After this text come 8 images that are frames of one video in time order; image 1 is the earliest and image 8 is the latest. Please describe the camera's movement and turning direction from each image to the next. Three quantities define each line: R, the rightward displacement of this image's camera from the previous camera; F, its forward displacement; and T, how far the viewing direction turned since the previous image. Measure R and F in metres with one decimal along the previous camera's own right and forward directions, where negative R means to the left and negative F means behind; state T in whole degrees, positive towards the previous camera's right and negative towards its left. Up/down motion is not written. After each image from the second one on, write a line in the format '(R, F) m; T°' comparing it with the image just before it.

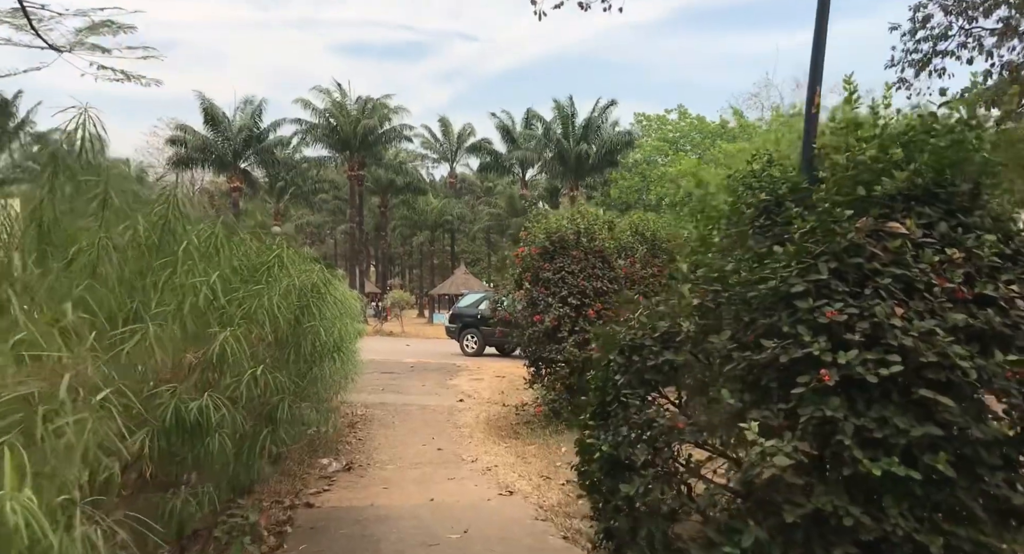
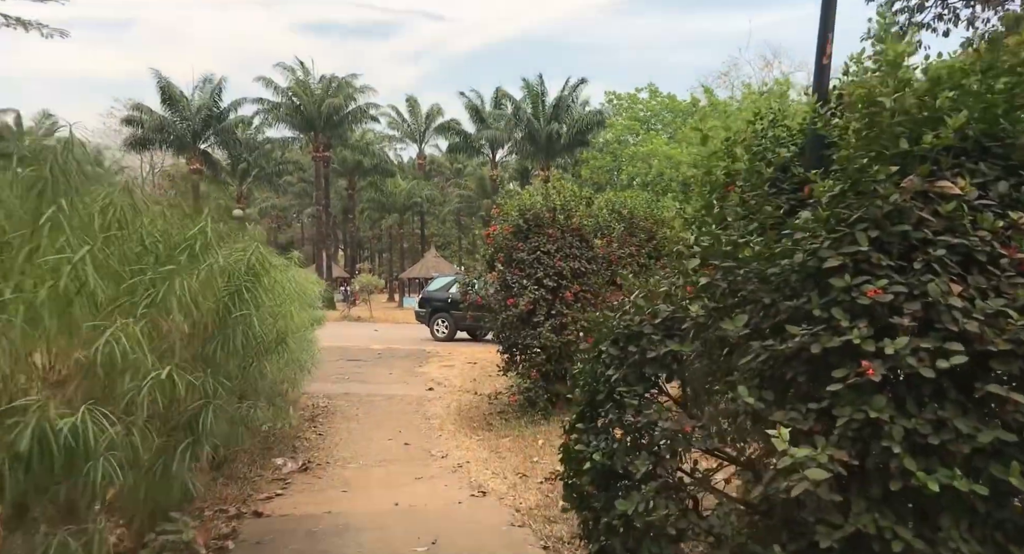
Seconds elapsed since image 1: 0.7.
(0.0, +0.6) m; +2°
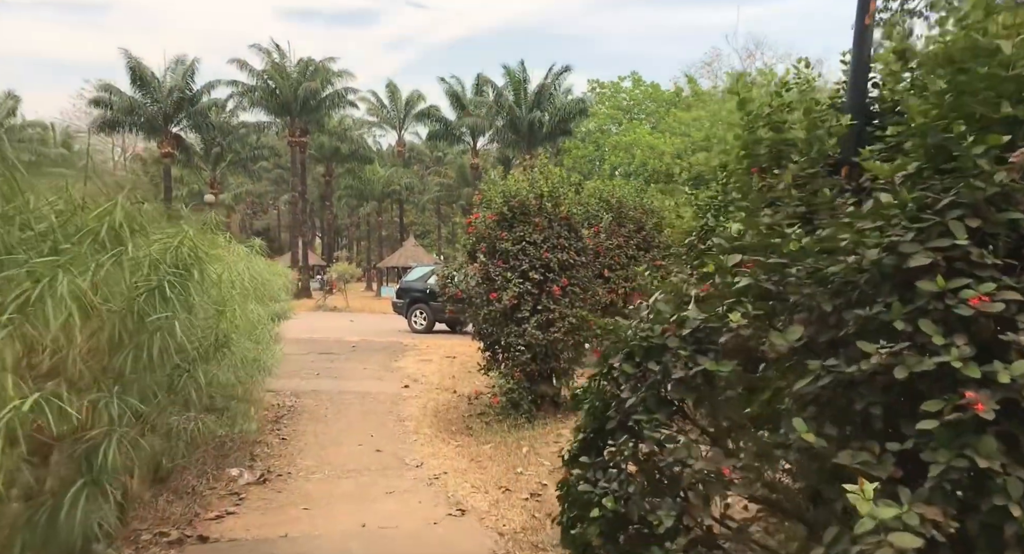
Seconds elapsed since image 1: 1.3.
(0.0, +0.6) m; +1°
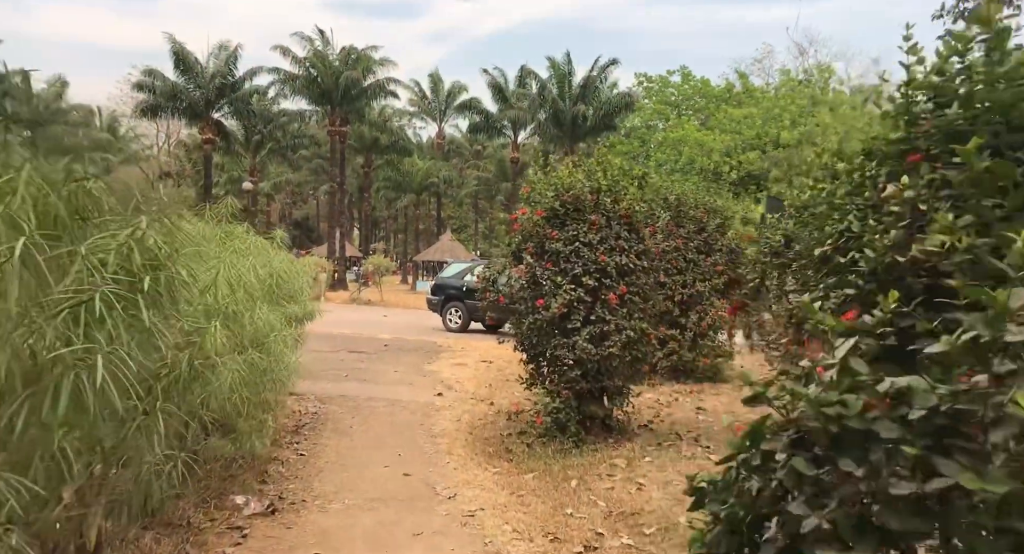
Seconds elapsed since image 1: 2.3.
(-0.1, +0.9) m; -3°
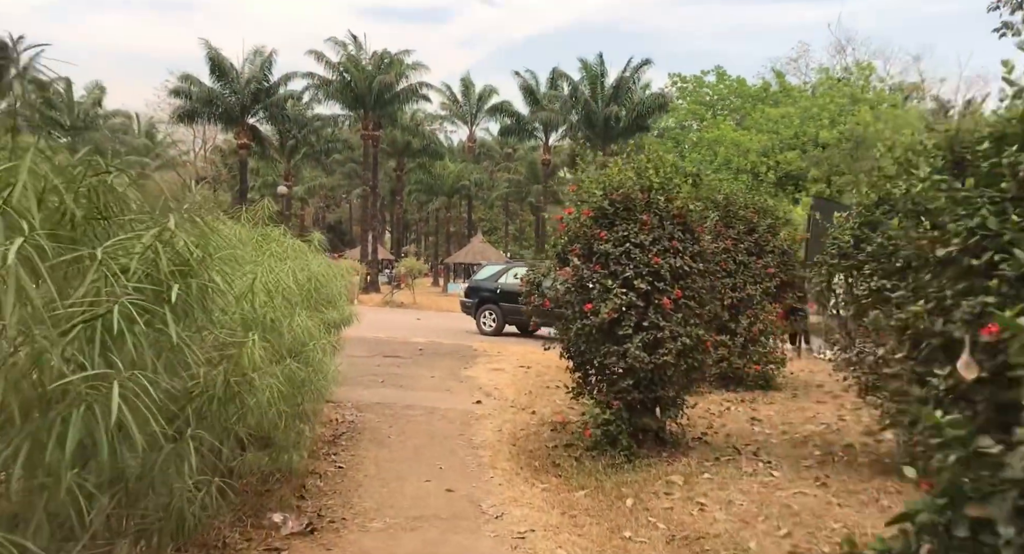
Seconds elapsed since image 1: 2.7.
(-0.1, +0.3) m; -2°
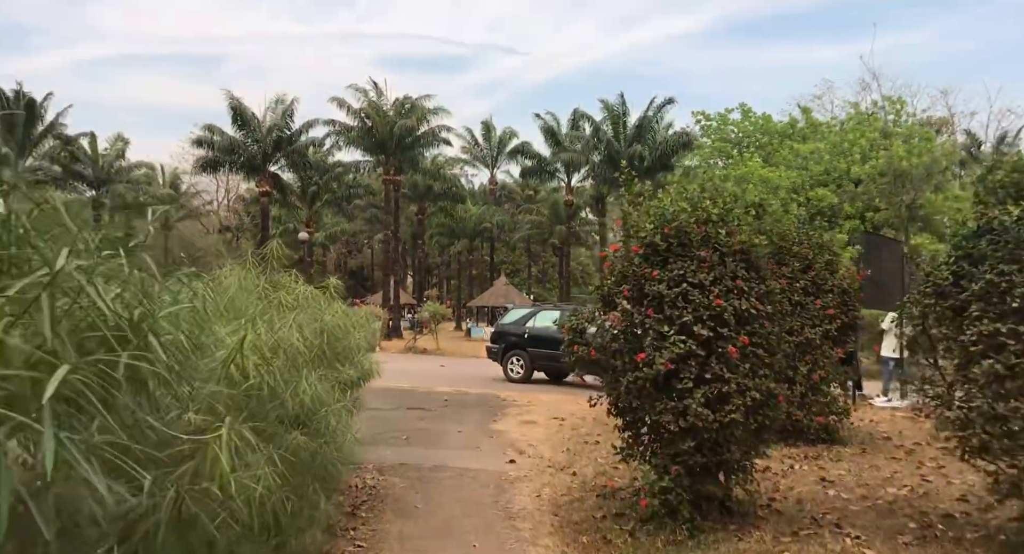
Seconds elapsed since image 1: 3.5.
(-0.1, +0.7) m; -2°
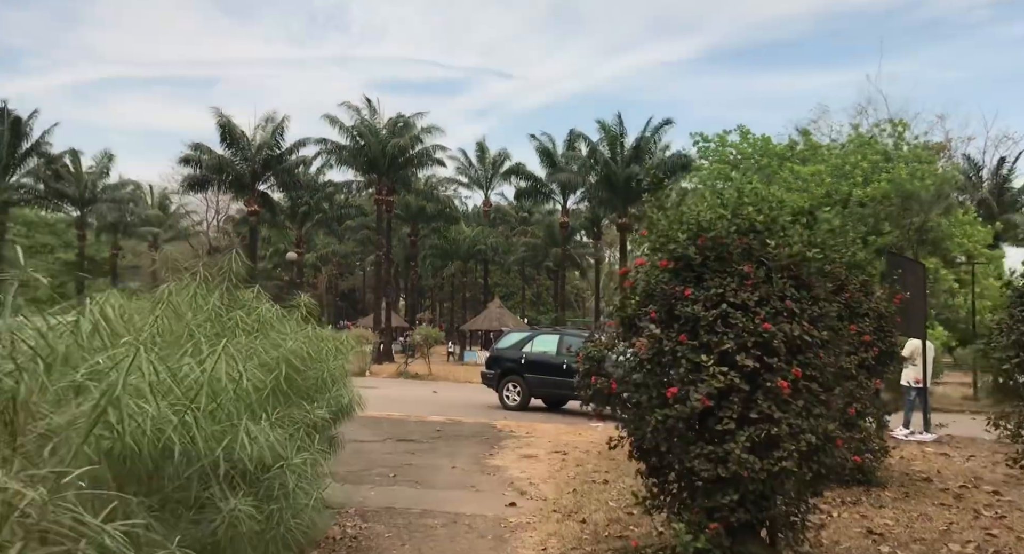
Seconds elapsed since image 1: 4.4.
(-0.1, +0.9) m; +1°
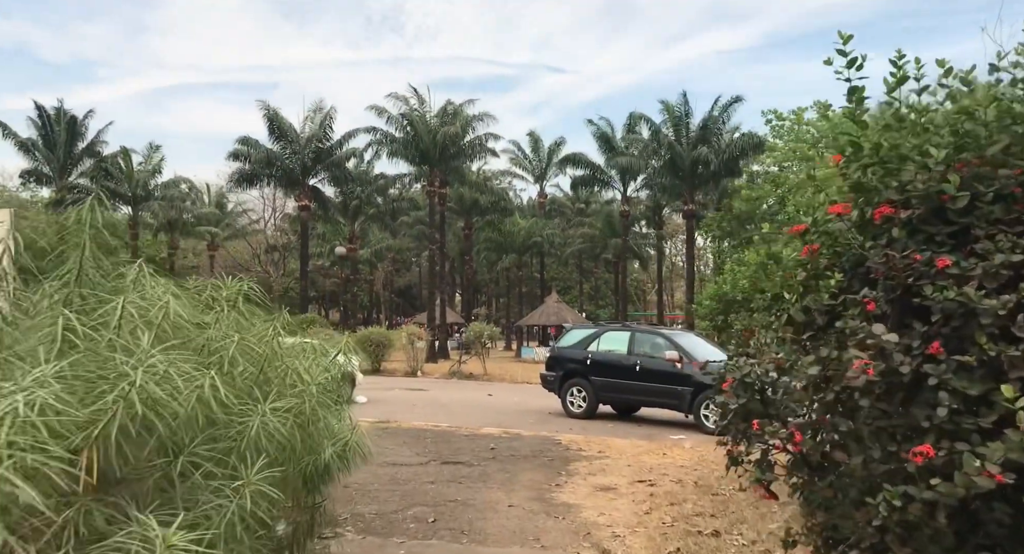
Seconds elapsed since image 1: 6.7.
(-0.1, +2.1) m; -4°
